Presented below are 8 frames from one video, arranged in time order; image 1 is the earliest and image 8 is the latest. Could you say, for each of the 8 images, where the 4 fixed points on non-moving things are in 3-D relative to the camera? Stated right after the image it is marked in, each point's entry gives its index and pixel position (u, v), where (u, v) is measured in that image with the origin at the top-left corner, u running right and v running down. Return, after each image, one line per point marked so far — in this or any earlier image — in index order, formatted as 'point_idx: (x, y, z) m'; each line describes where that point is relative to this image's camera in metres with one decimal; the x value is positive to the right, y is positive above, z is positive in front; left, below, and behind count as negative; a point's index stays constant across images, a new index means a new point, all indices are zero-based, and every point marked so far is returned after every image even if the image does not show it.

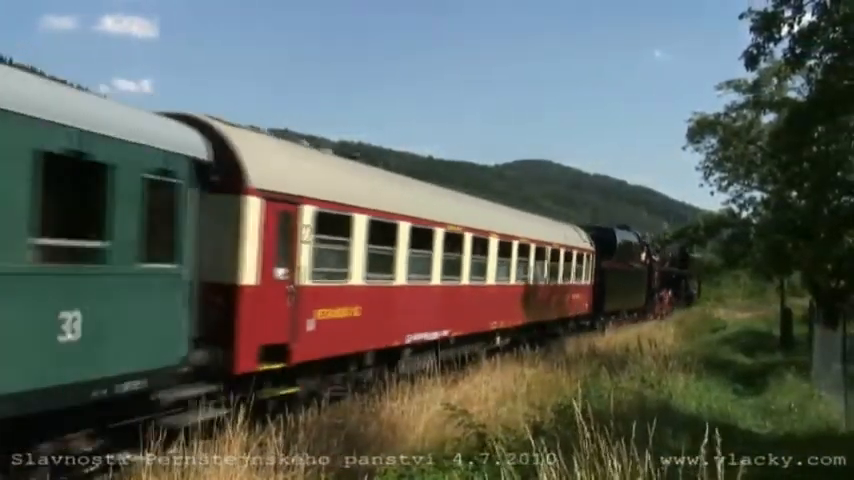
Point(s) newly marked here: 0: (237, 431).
0: (-2.0, -2.0, +9.2) m
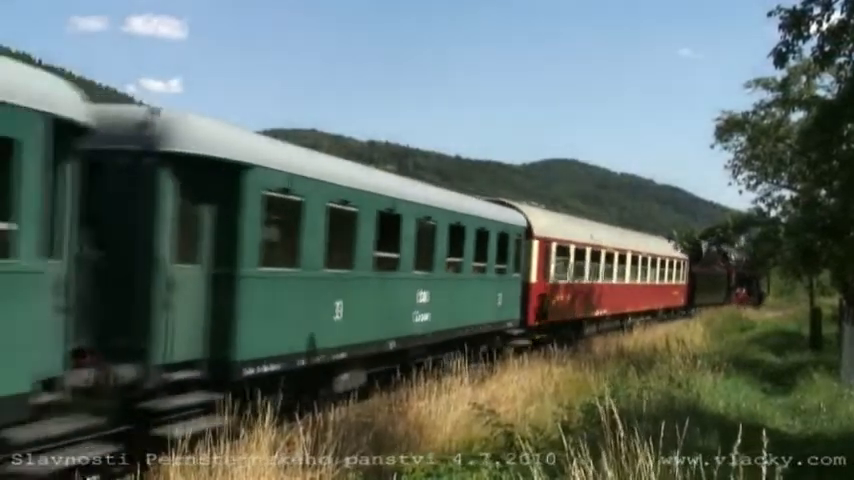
0: (-1.7, -2.0, +9.2) m
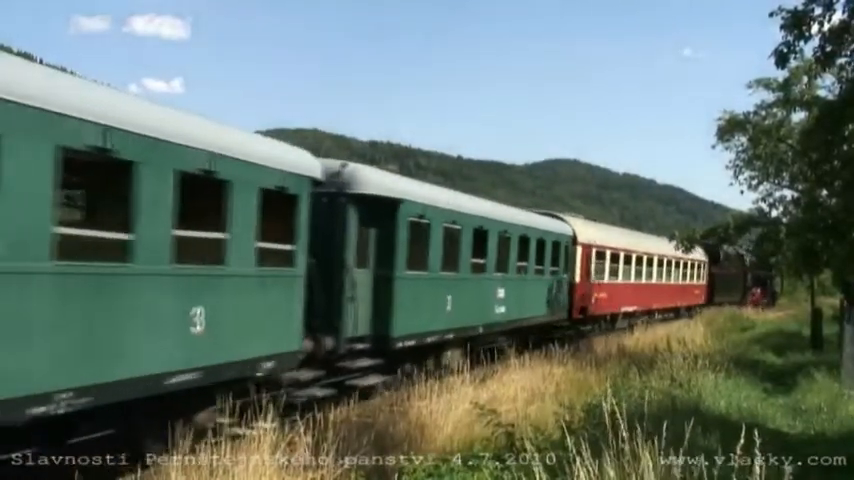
0: (-1.7, -2.0, +9.2) m
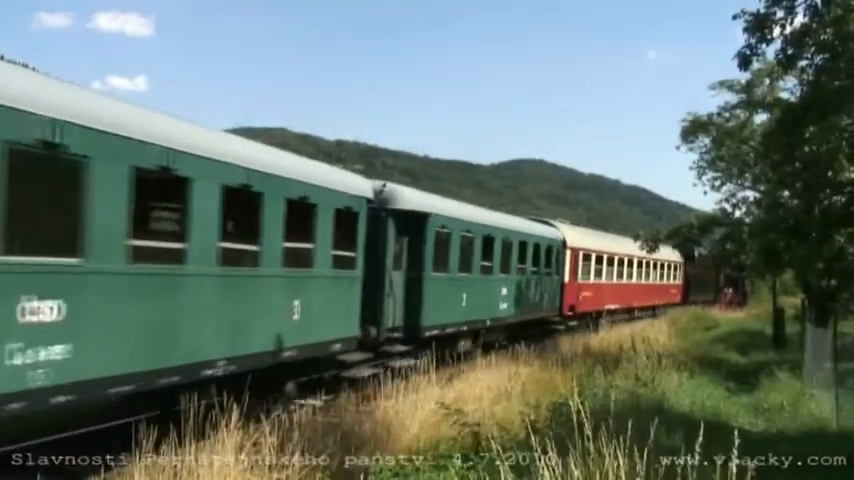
0: (-2.0, -2.0, +9.2) m
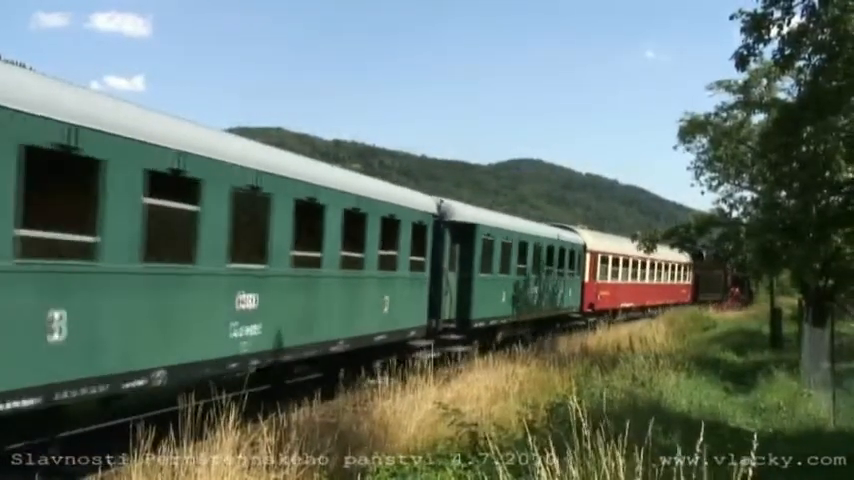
0: (-2.1, -2.0, +9.2) m
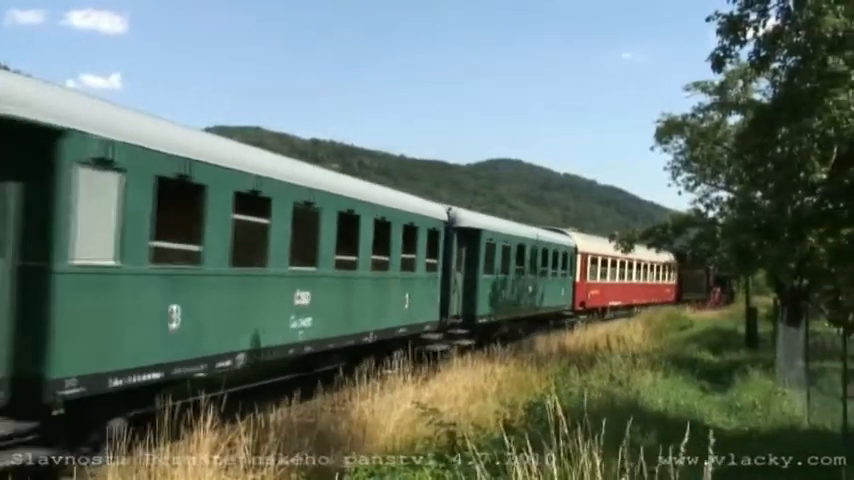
0: (-2.3, -2.0, +9.1) m
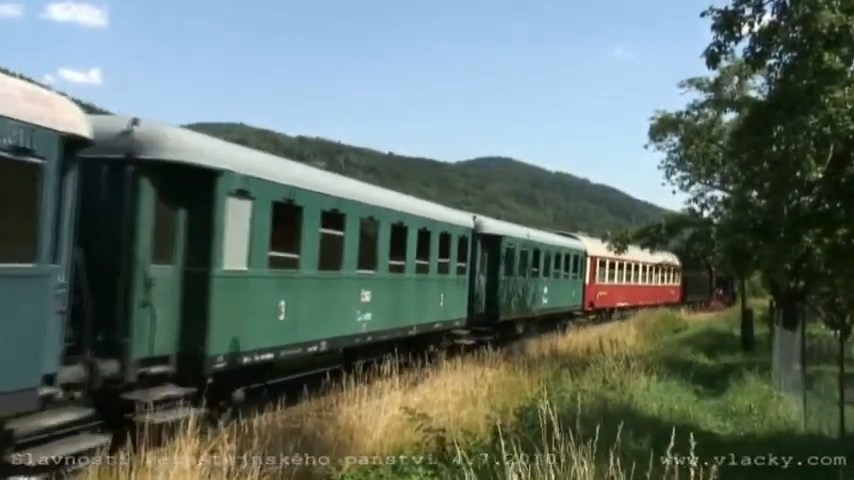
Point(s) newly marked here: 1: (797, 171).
0: (-2.4, -2.0, +8.7) m
1: (+4.8, +0.9, +11.3) m
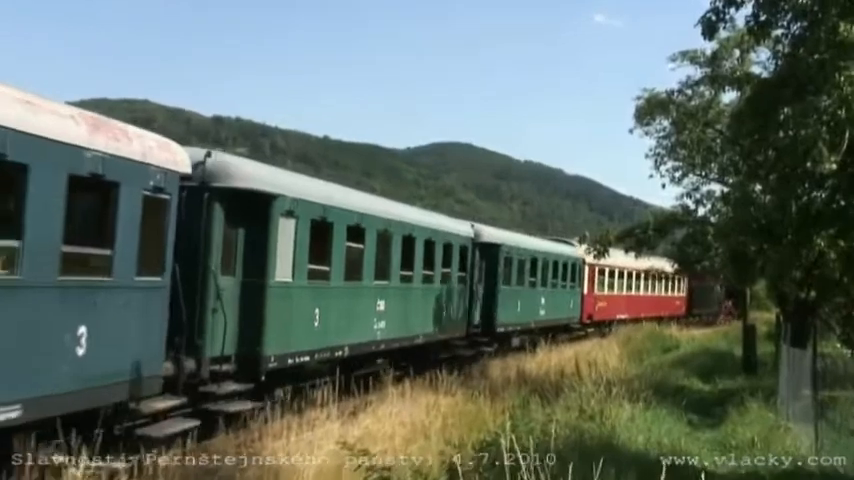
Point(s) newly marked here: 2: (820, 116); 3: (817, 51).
0: (-3.0, -1.9, +6.7) m
1: (+4.1, +0.9, +9.5) m
2: (+4.2, +1.3, +9.2) m
3: (+4.2, +2.1, +9.5) m
